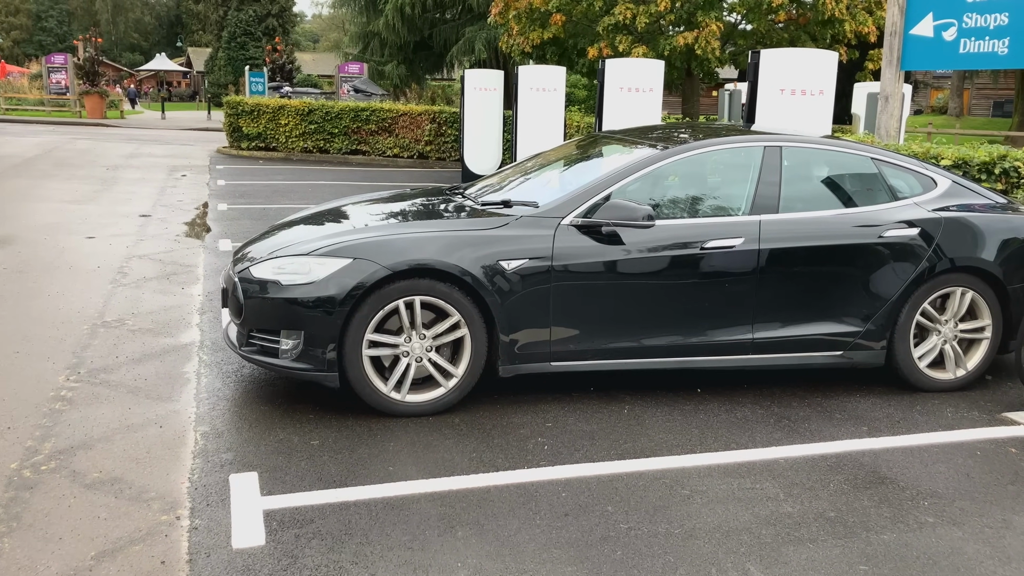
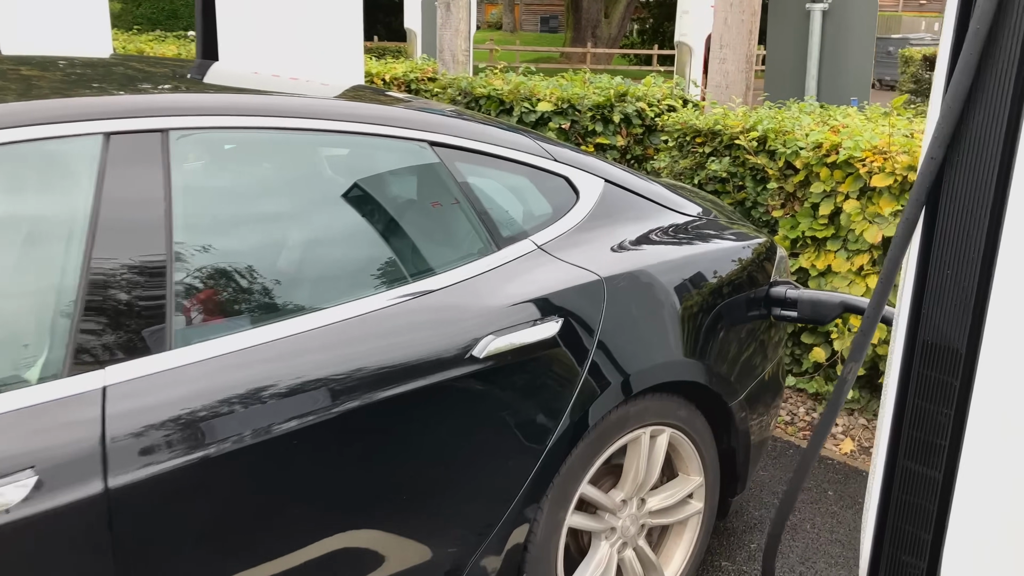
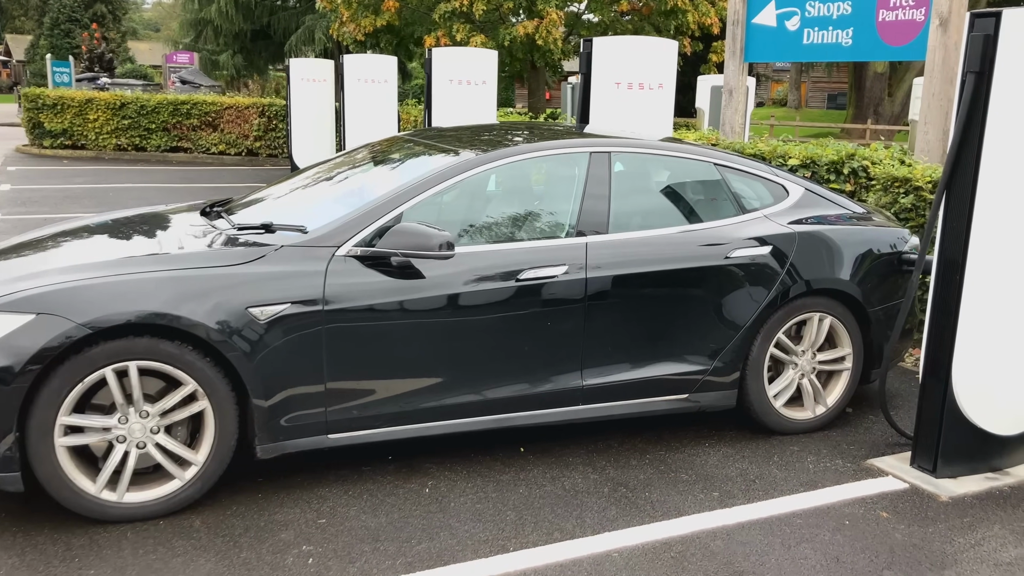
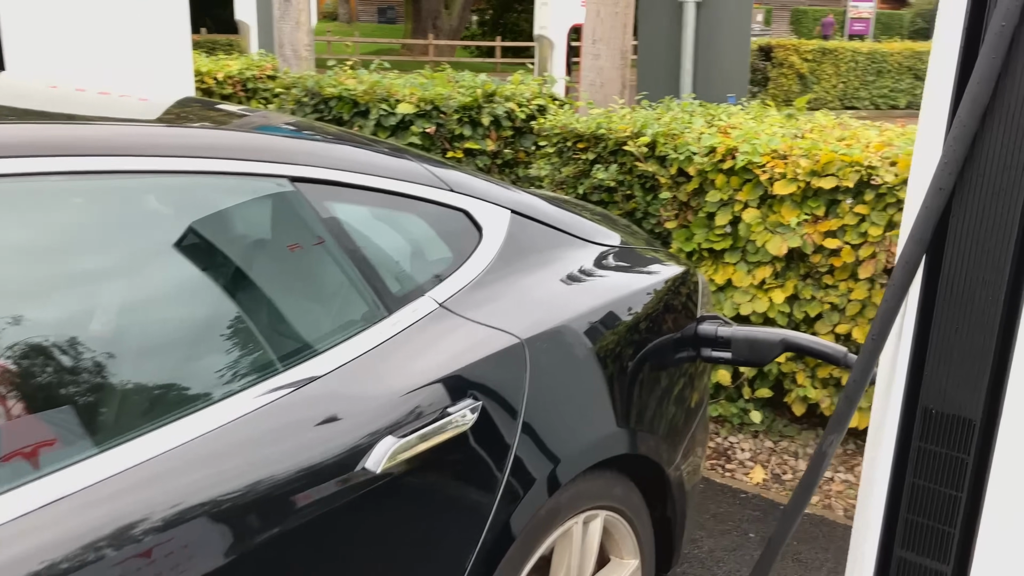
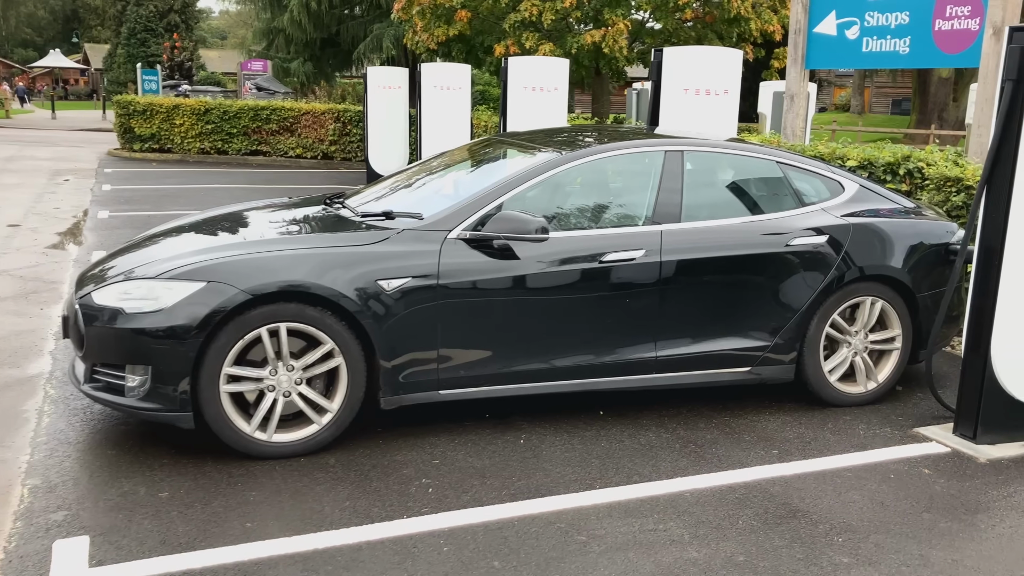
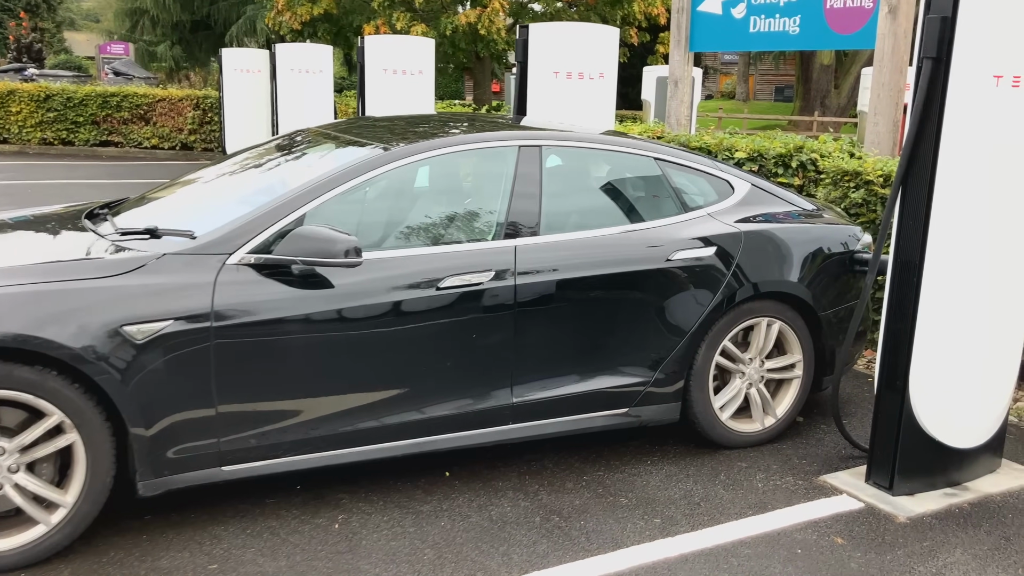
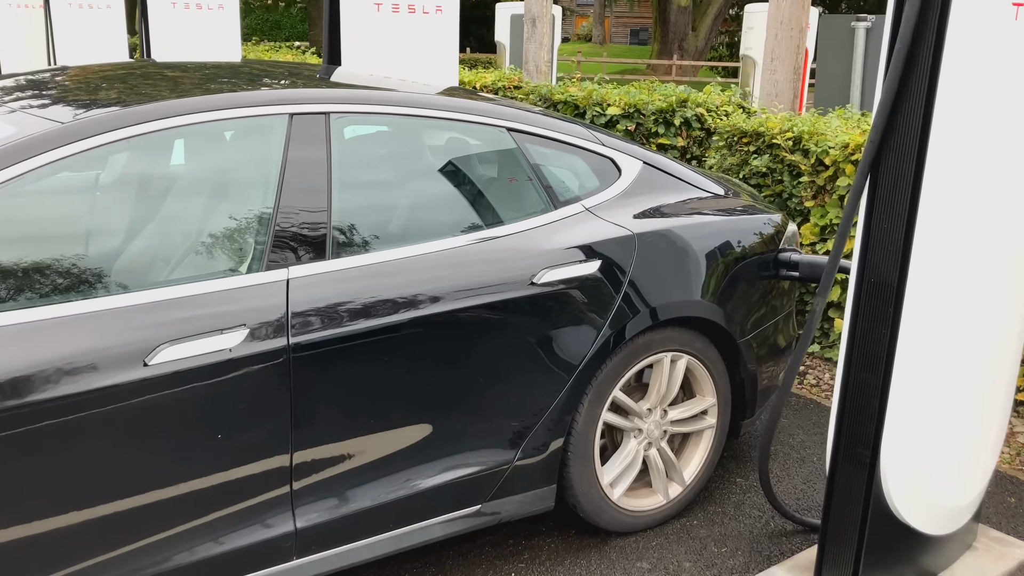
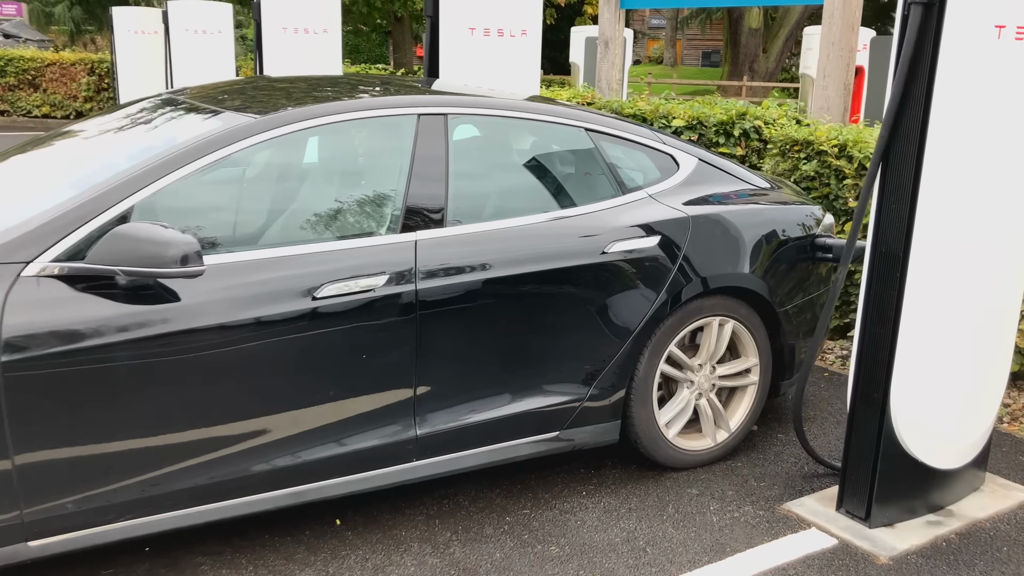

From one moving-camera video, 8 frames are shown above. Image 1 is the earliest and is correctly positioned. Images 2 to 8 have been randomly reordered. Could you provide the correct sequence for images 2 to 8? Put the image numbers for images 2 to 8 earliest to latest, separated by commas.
5, 3, 6, 8, 7, 2, 4
